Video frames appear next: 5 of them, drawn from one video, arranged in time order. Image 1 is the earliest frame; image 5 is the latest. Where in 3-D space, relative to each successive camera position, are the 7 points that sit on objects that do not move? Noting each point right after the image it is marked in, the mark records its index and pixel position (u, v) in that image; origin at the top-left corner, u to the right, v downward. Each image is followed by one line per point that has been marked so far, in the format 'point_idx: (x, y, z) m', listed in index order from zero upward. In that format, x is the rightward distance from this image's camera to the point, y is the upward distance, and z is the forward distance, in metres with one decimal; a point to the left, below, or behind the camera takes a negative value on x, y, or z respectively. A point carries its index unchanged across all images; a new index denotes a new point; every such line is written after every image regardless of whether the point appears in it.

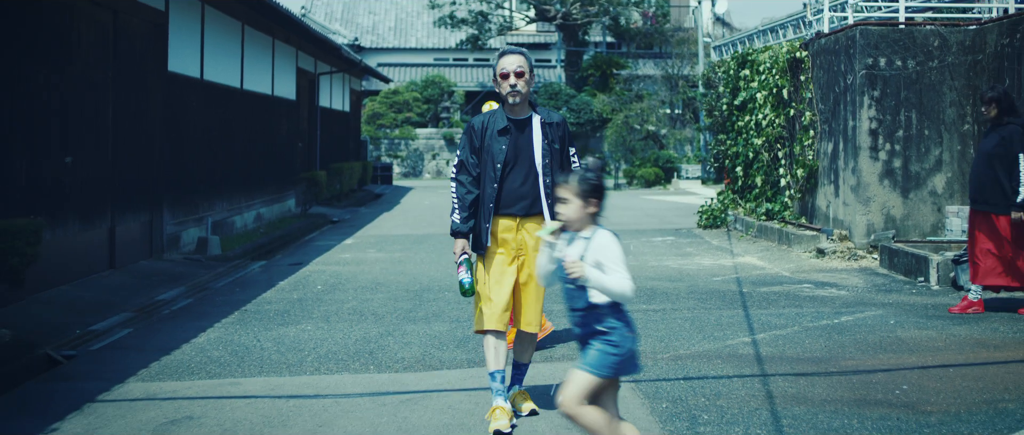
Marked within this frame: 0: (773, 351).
0: (+1.5, -0.8, +5.3) m
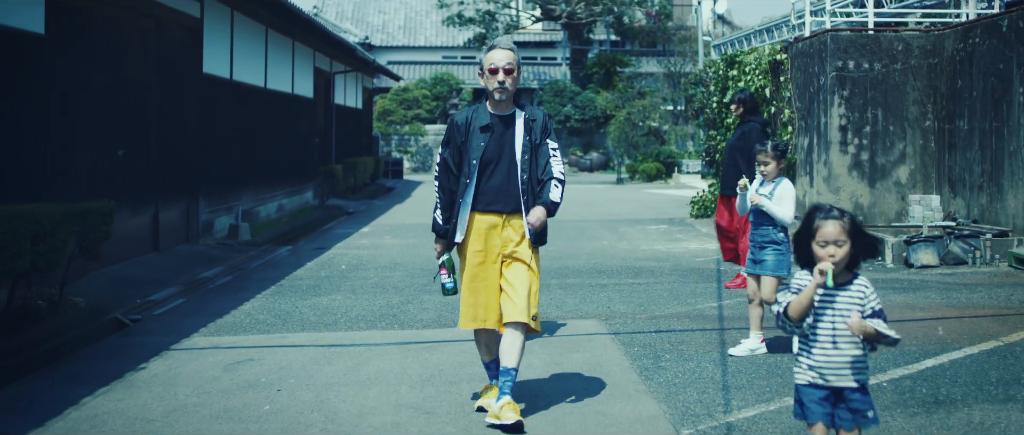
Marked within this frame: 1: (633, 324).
0: (+1.5, -0.6, +6.2) m
1: (+0.8, -0.7, +5.9) m
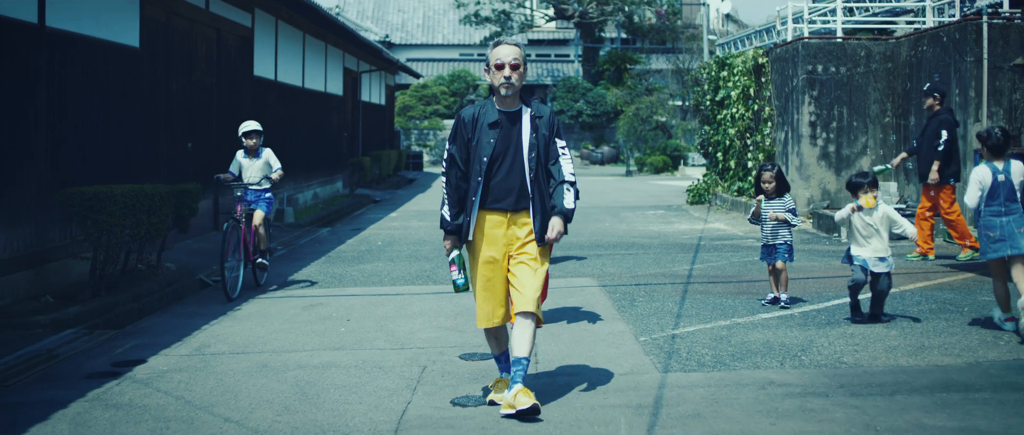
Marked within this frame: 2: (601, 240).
0: (+1.6, -0.5, +7.7) m
1: (+0.9, -0.5, +7.4) m
2: (+1.0, -0.3, +10.5) m
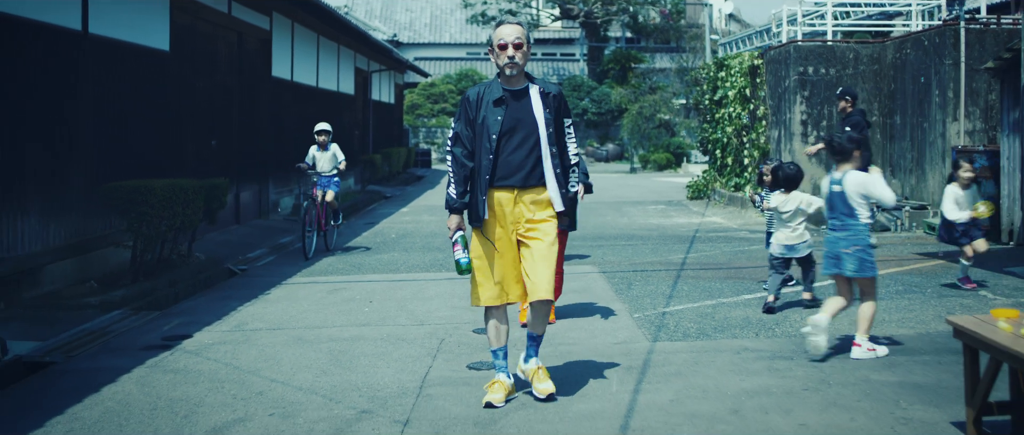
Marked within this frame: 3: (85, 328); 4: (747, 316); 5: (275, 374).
0: (+1.7, -0.4, +8.3) m
1: (+0.9, -0.4, +8.0) m
2: (+1.1, -0.2, +11.1) m
3: (-2.8, -0.7, +6.0) m
4: (+1.4, -0.6, +5.6) m
5: (-1.2, -0.8, +4.7) m
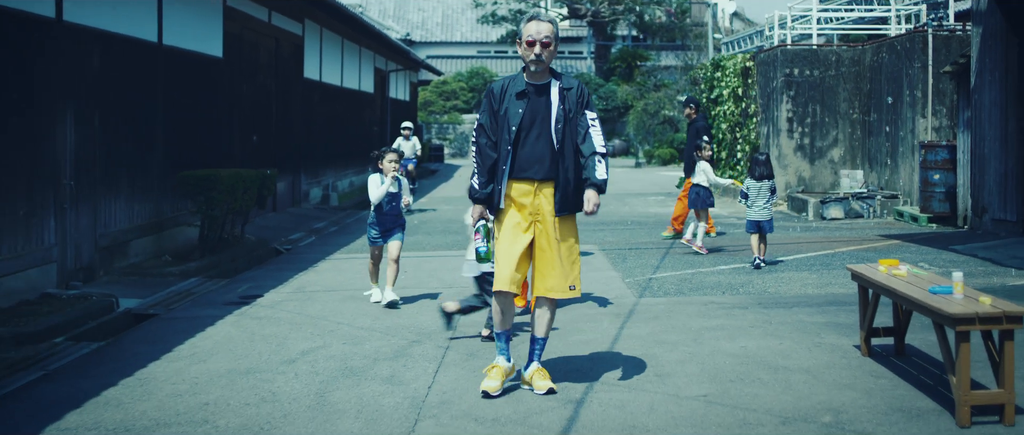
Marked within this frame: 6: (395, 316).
0: (+1.8, -0.2, +9.5) m
1: (+1.0, -0.3, +9.2) m
2: (+1.3, 0.0, +12.3) m
3: (-2.7, -0.6, +7.3) m
4: (+1.5, -0.5, +6.8) m
5: (-1.1, -0.7, +5.9) m
6: (-0.8, -0.6, +6.0) m
